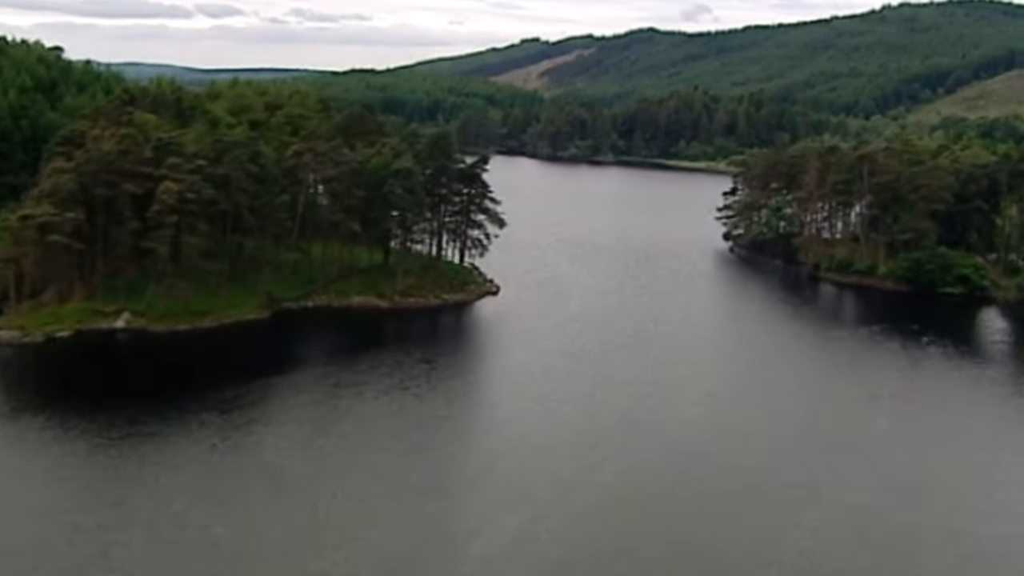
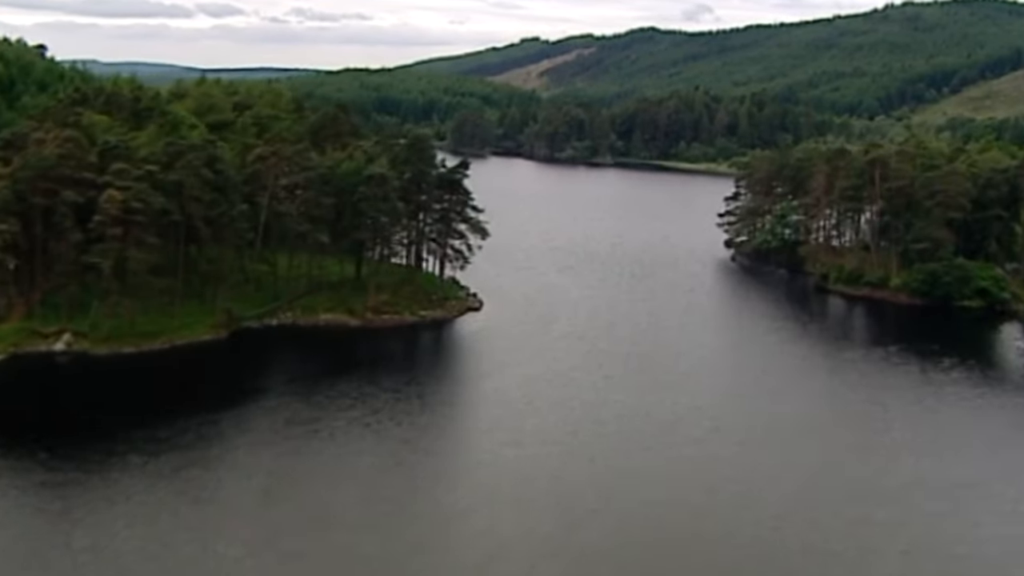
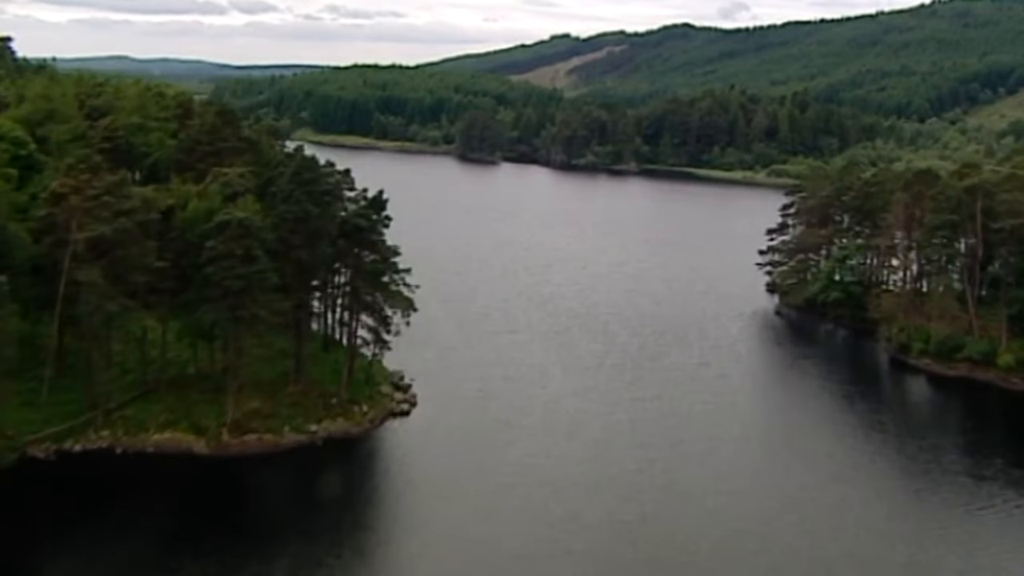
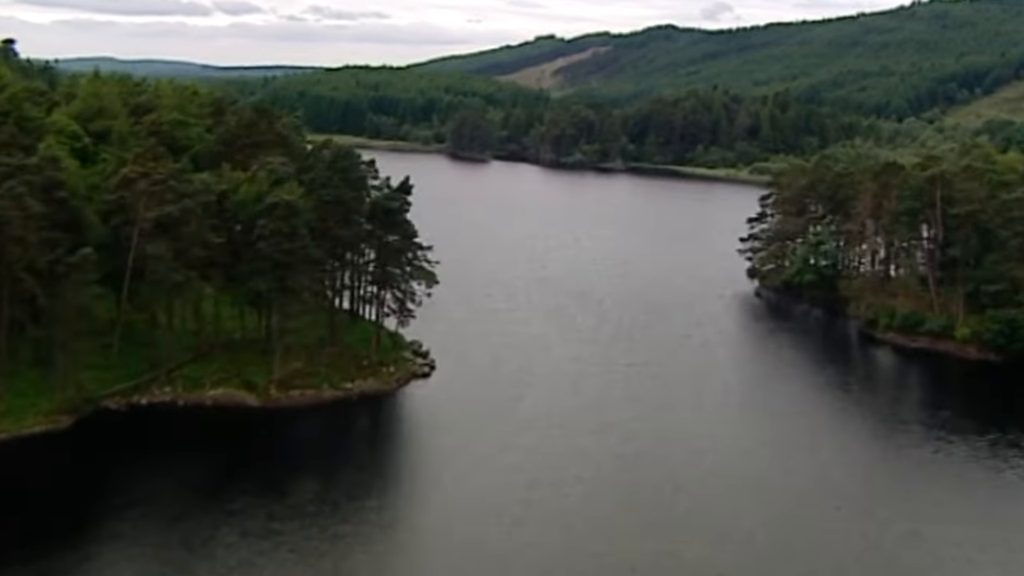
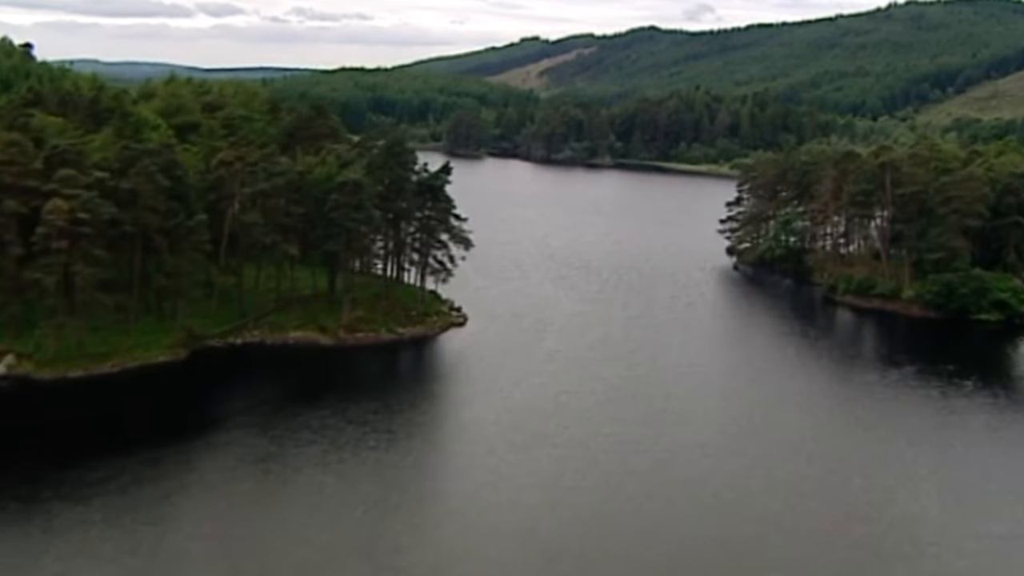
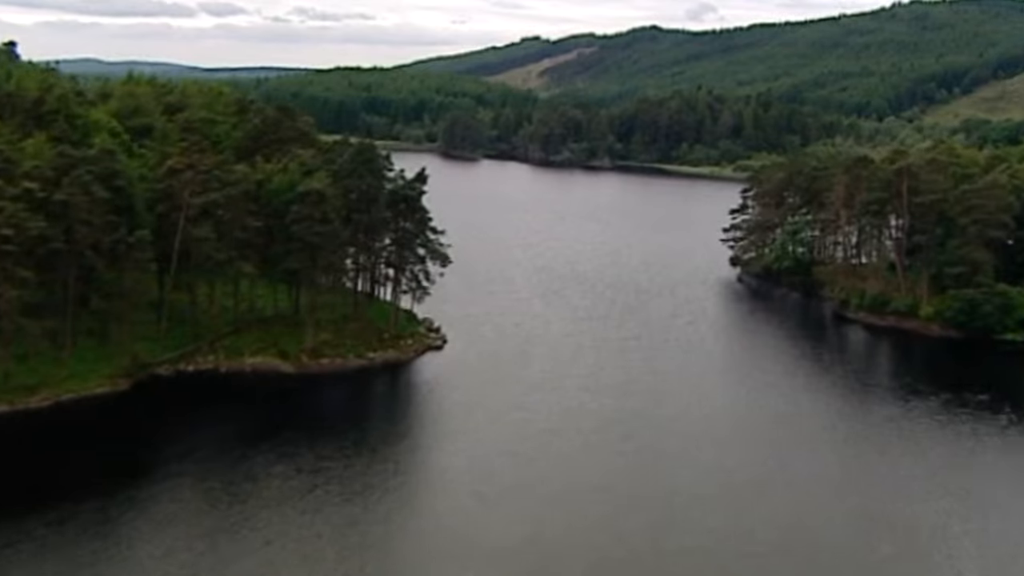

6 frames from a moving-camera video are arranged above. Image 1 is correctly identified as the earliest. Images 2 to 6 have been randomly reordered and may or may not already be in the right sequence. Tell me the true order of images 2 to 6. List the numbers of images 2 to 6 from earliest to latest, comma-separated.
2, 5, 6, 4, 3
